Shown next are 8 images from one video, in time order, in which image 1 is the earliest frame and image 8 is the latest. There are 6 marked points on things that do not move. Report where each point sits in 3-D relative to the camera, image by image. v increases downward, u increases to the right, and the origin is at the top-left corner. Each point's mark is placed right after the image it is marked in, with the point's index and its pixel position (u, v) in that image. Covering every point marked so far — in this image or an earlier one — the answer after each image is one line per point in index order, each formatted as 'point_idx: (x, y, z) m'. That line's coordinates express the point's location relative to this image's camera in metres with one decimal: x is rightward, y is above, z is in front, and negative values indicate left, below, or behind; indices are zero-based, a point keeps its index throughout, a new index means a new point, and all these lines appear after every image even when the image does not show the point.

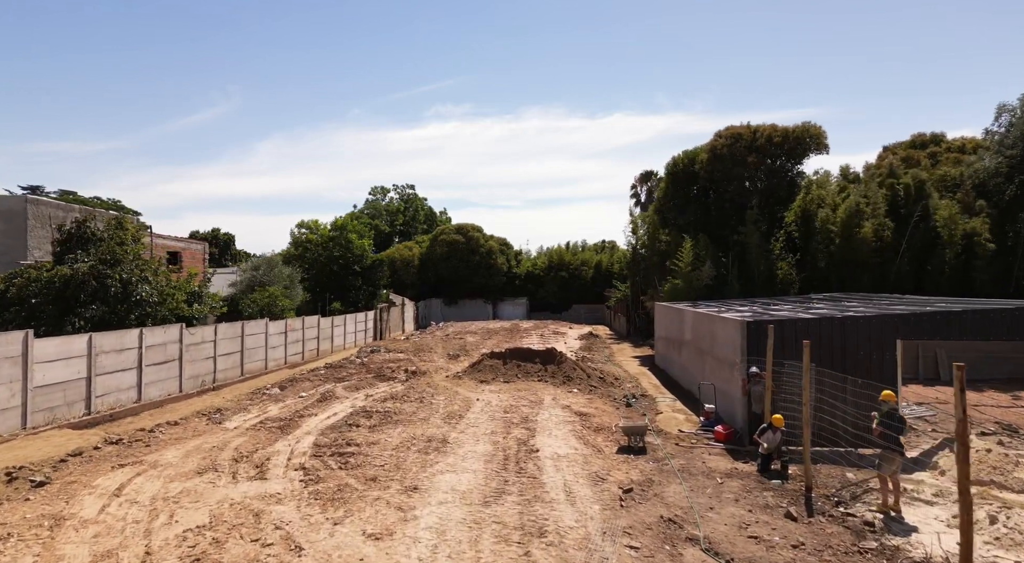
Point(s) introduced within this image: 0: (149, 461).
0: (-5.5, -2.7, +9.3) m
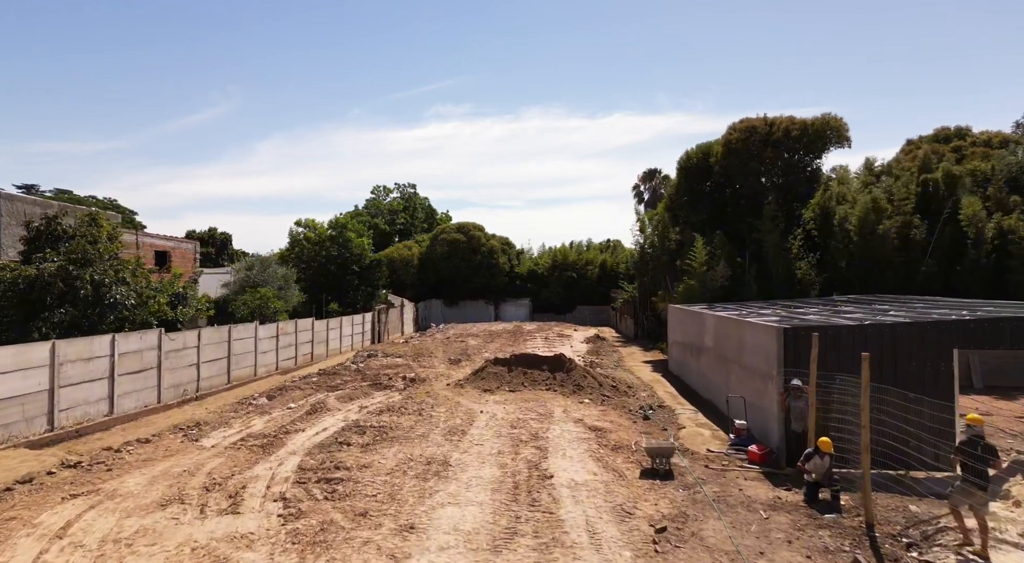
0: (-5.3, -2.7, +8.1) m
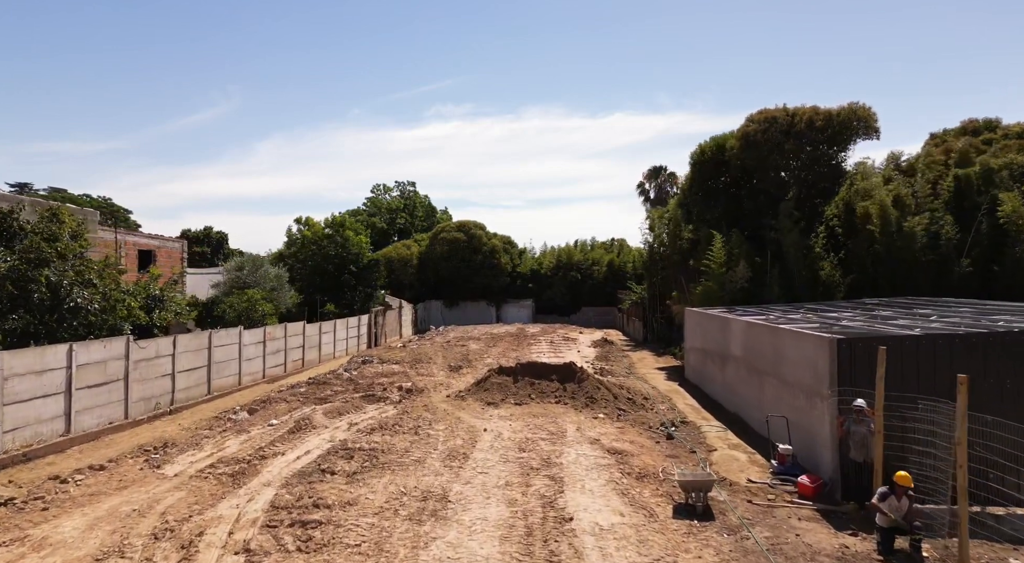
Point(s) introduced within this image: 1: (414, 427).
0: (-5.2, -2.8, +6.7) m
1: (-1.9, -2.8, +12.0) m
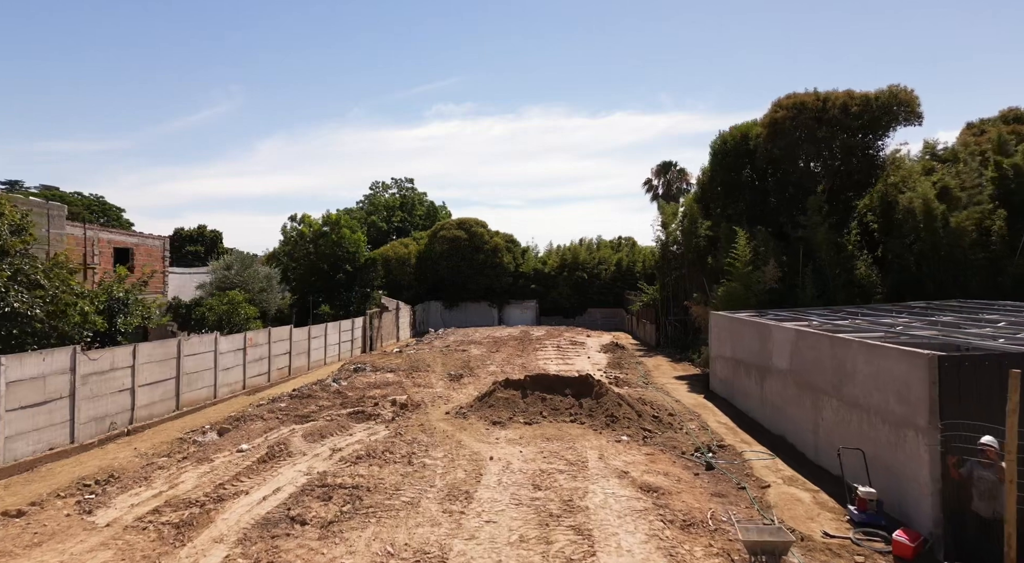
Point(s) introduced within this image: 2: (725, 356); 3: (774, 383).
0: (-5.0, -2.8, +5.0) m
1: (-1.7, -2.8, +10.2) m
2: (+5.3, -1.8, +15.3) m
3: (+5.0, -1.9, +11.8) m
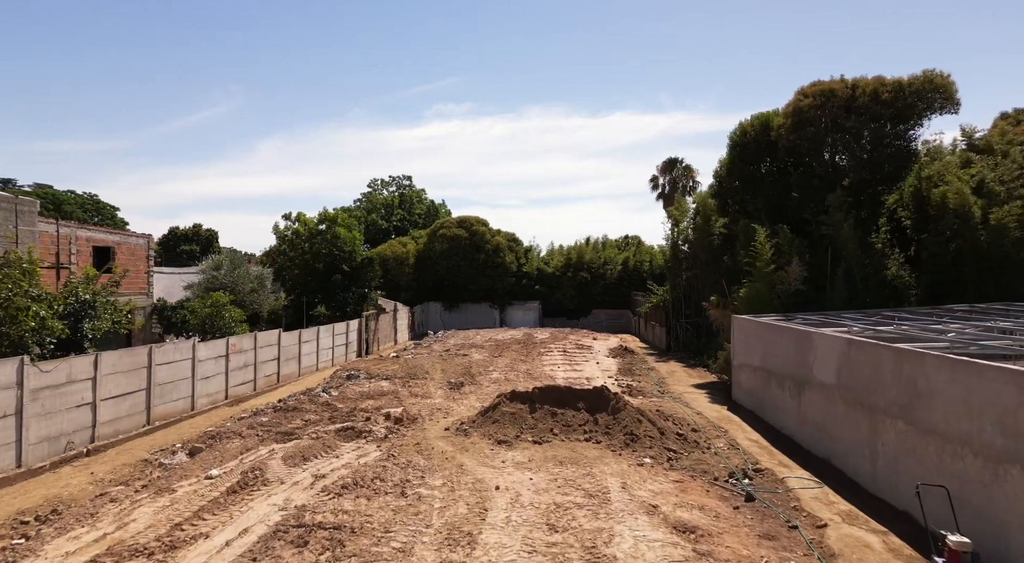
0: (-4.9, -2.8, +3.6) m
1: (-1.6, -2.9, +8.9) m
2: (+5.4, -1.9, +14.0) m
3: (+5.1, -2.0, +10.4) m
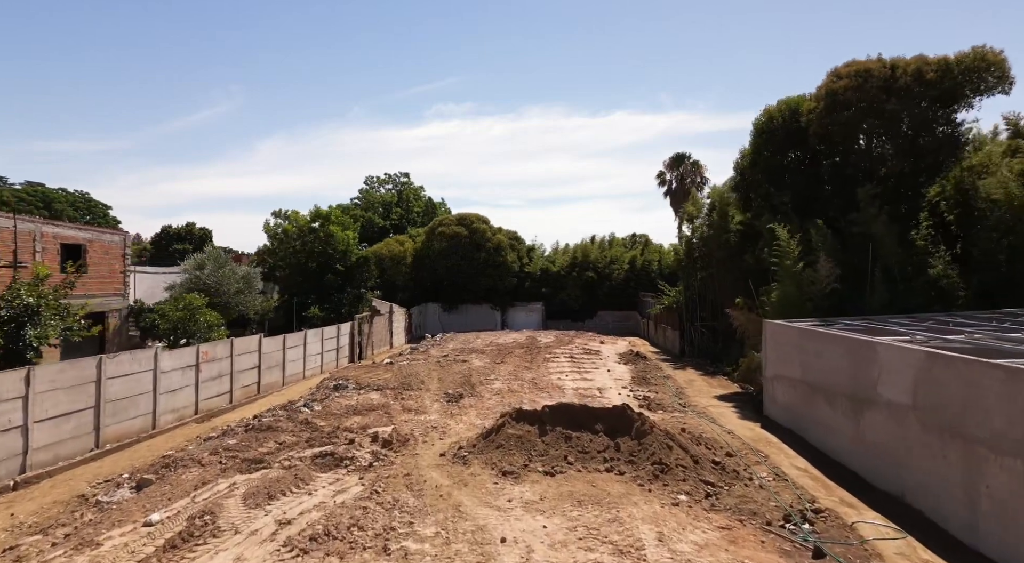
0: (-4.8, -2.9, +1.9) m
1: (-1.5, -2.9, +7.2) m
2: (+5.5, -1.9, +12.3) m
3: (+5.2, -2.0, +8.7) m
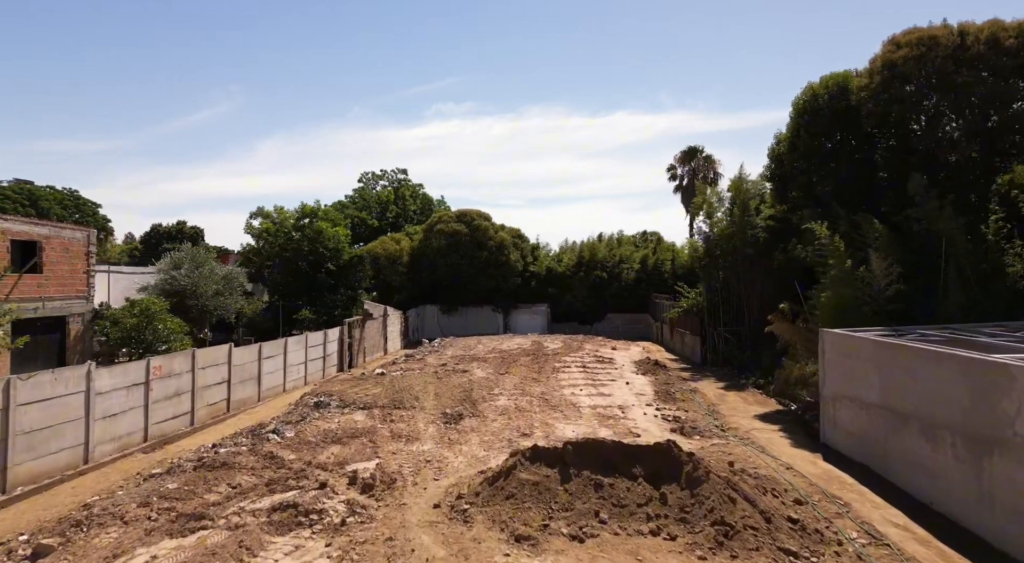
0: (-4.6, -2.9, -0.3) m
1: (-1.3, -2.9, +5.0) m
2: (+5.7, -1.9, +10.1) m
3: (+5.4, -2.0, +6.5) m
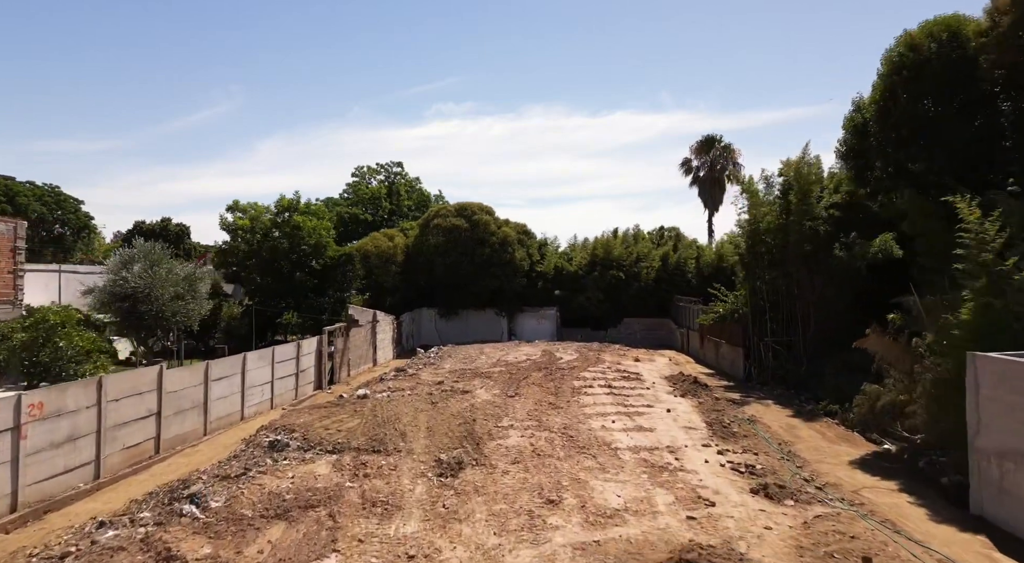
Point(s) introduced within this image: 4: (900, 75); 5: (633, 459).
0: (-4.3, -2.9, -3.7) m
1: (-1.0, -2.9, +1.5) m
2: (+6.0, -2.0, +6.6) m
3: (+5.6, -2.0, +3.1) m
4: (+8.0, +4.3, +13.0) m
5: (+2.0, -3.0, +10.3) m
